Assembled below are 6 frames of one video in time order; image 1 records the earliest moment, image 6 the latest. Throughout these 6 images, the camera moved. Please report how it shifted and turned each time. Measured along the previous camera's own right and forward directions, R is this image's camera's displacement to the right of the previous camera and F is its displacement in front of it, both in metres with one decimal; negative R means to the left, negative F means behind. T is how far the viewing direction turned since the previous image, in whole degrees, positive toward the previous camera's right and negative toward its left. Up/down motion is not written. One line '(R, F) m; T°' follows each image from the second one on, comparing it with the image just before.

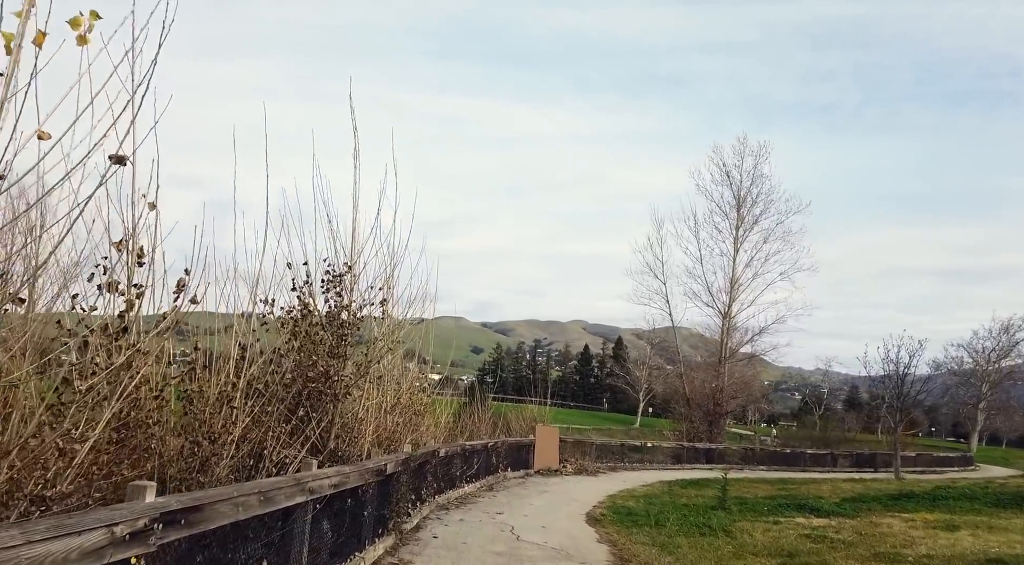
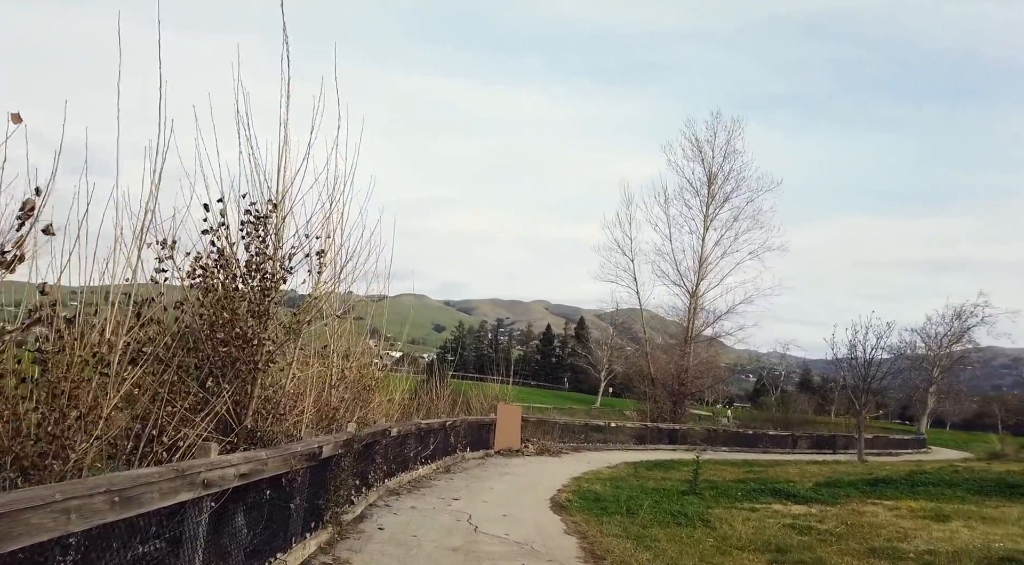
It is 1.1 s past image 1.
(0.0, +1.2) m; +3°
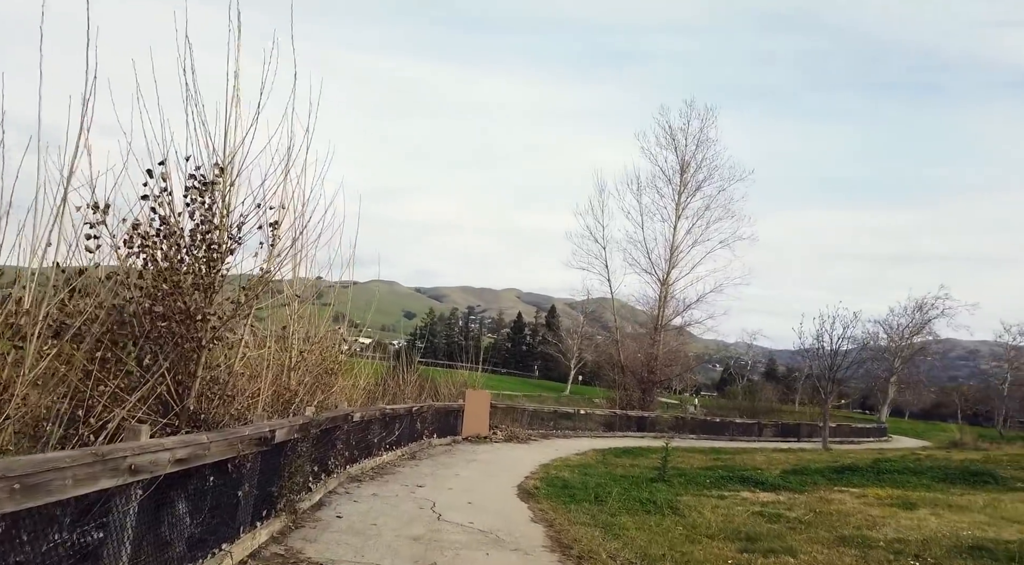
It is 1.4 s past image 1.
(+0.1, +0.3) m; +2°
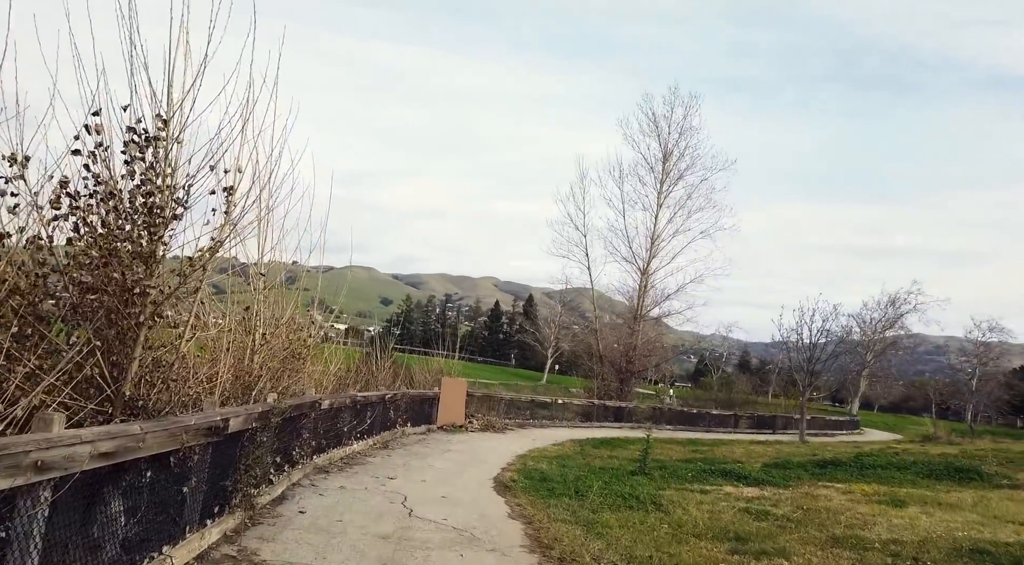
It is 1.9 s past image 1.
(0.0, +0.6) m; +2°
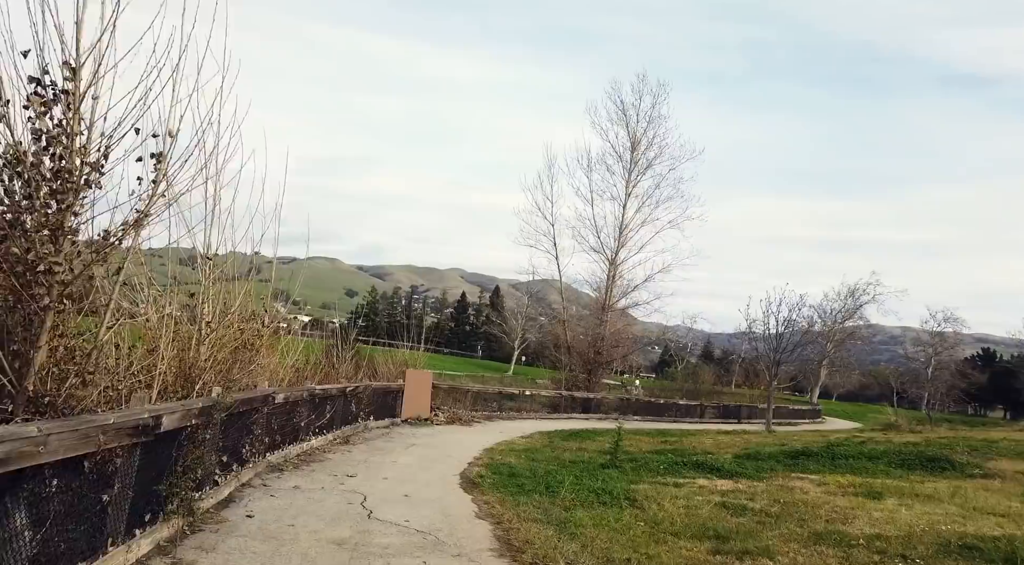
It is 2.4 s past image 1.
(0.0, +0.5) m; +2°
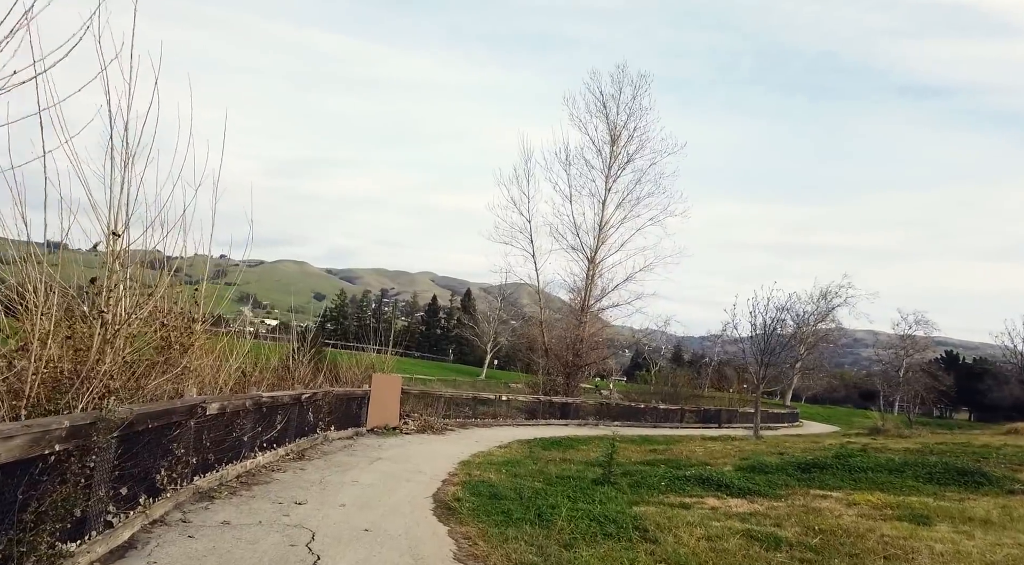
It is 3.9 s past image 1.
(-0.1, +1.7) m; +2°
